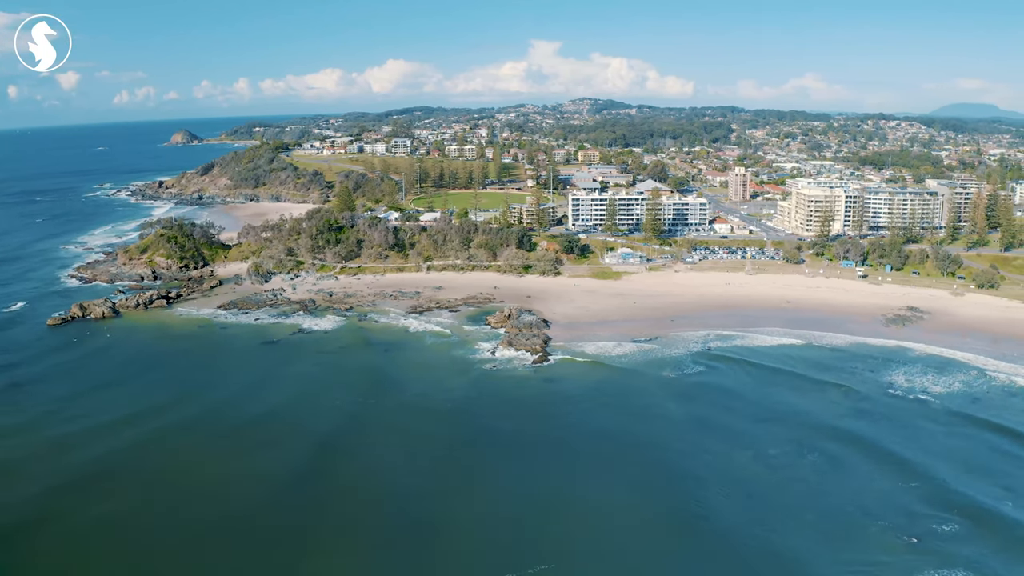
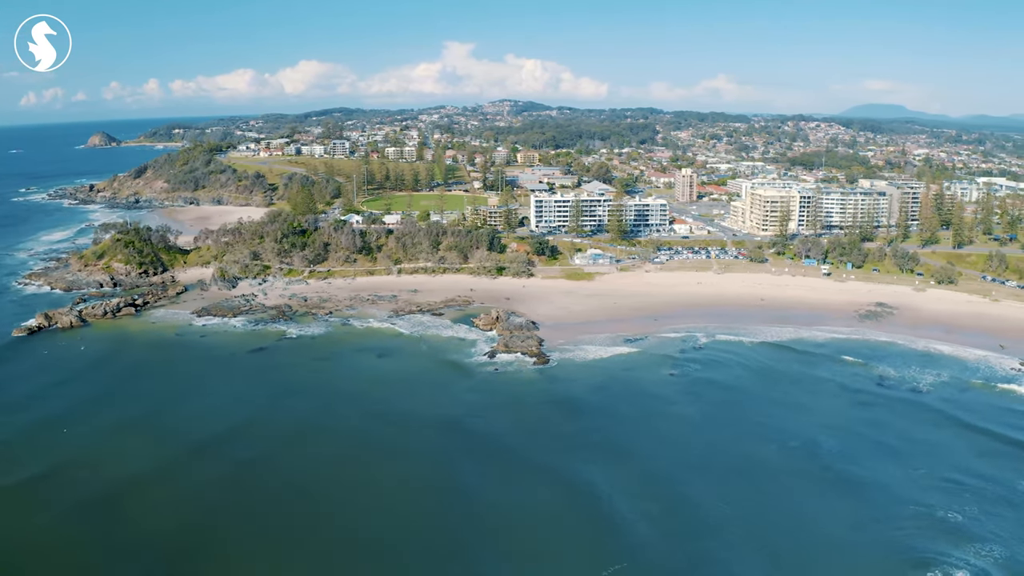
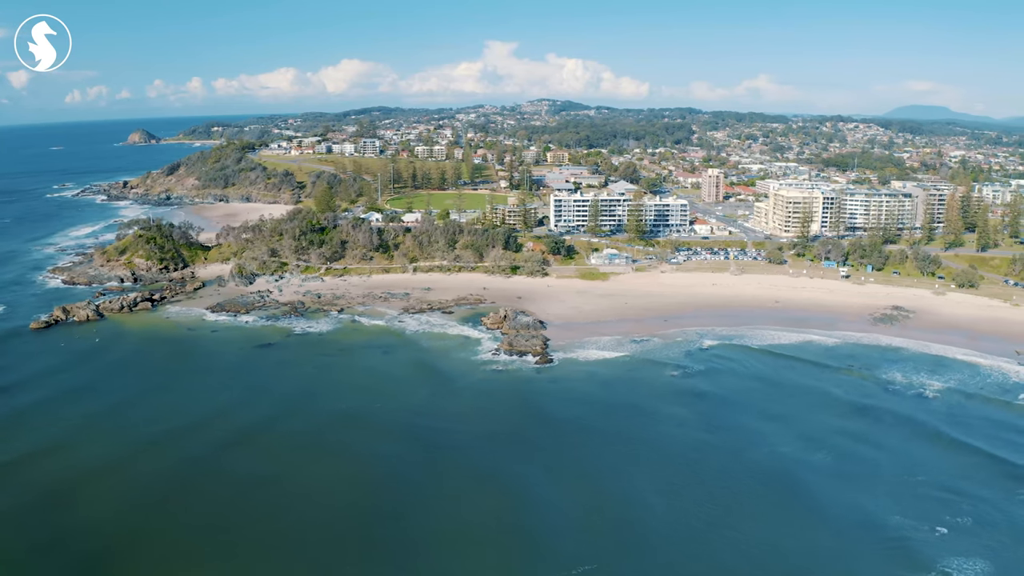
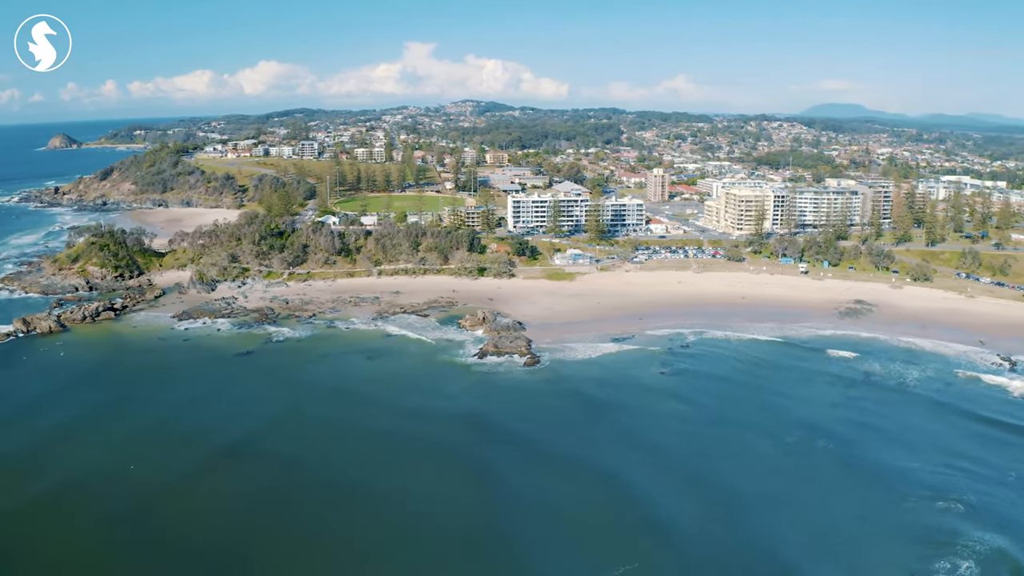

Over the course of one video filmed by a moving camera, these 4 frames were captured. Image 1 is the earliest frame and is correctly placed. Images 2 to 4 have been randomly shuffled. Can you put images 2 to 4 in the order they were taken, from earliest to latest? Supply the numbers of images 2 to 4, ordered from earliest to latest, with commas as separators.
3, 2, 4
